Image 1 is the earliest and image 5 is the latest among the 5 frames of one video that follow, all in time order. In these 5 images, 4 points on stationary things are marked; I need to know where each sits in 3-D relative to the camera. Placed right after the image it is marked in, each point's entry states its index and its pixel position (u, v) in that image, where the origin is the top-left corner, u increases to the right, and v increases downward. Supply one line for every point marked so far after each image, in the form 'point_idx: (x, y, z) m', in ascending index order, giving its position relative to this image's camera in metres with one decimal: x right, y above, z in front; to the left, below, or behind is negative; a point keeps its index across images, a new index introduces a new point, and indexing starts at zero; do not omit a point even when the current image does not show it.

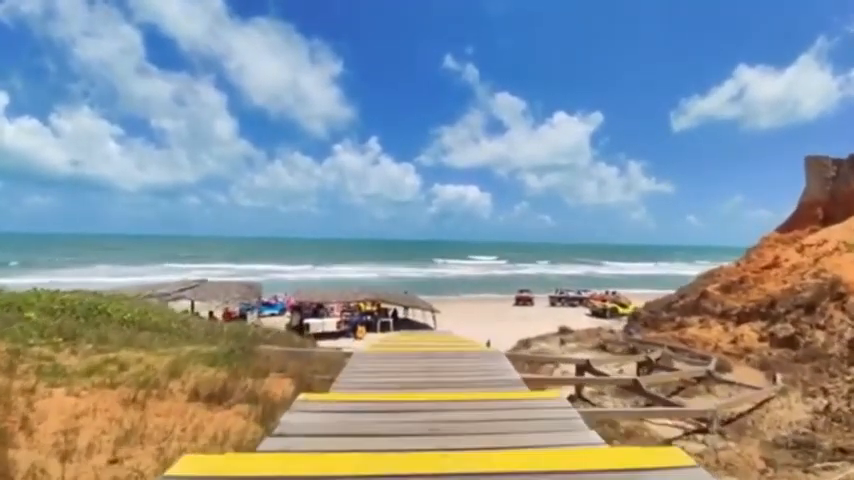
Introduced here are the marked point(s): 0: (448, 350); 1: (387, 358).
0: (+0.4, -1.9, +10.2) m
1: (-0.5, -1.7, +8.4) m
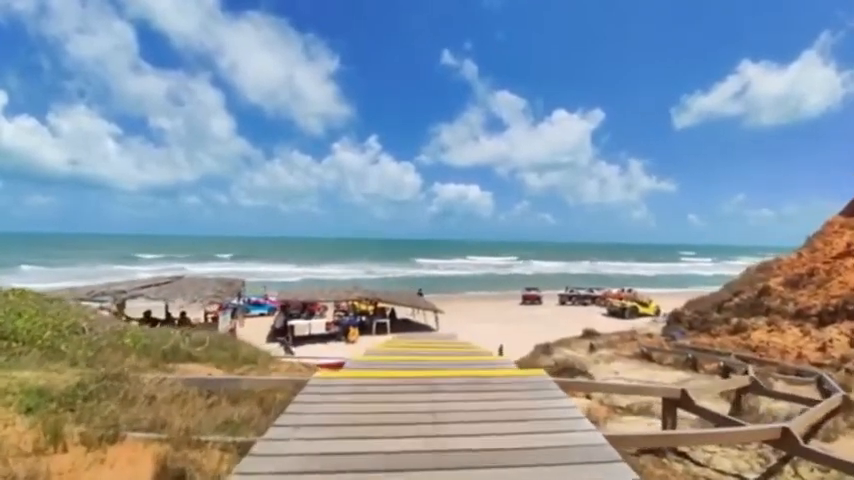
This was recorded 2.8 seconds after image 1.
0: (+0.4, -1.5, +6.8) m
1: (-0.5, -1.3, +4.9) m
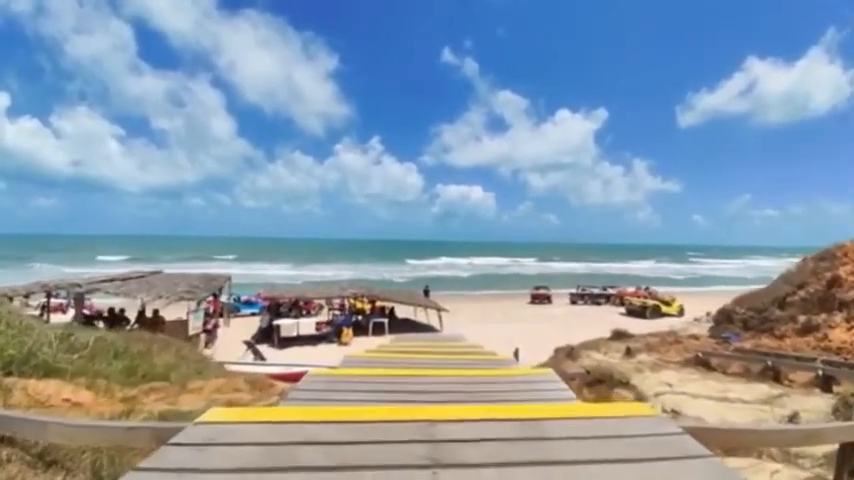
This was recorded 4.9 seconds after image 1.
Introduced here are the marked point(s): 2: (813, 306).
0: (+0.4, -1.1, +4.0) m
1: (-0.5, -0.9, +2.2) m
2: (+9.0, -1.5, +13.5) m
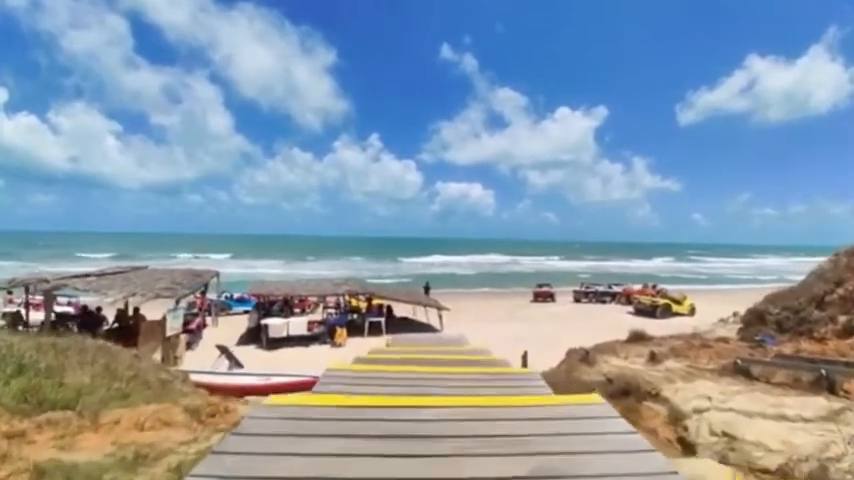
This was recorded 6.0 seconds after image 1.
0: (+0.4, -0.9, +2.6) m
1: (-0.5, -0.7, +0.7) m
2: (+9.0, -1.4, +12.0) m
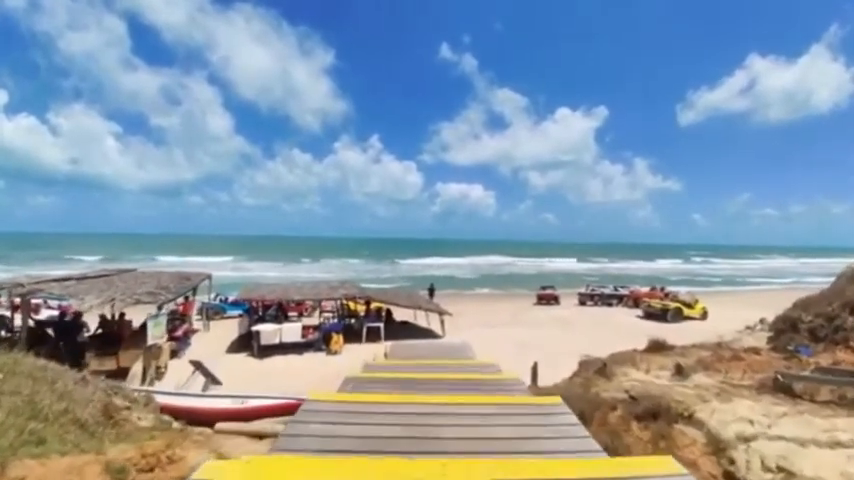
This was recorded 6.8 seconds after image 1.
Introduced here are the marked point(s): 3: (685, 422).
0: (+0.5, -0.9, +1.4) m
1: (-0.5, -0.7, -0.4) m
2: (+9.0, -1.4, +10.9) m
3: (+3.7, -2.6, +8.3) m
